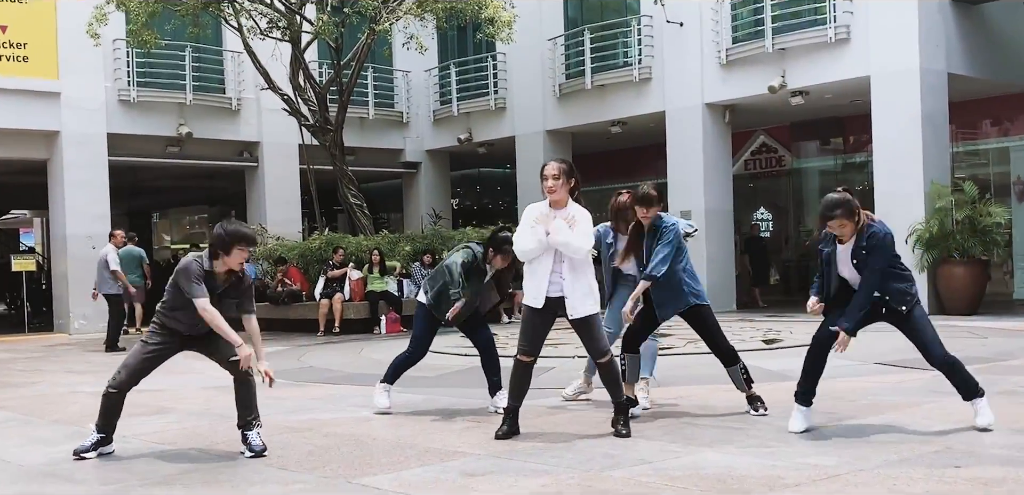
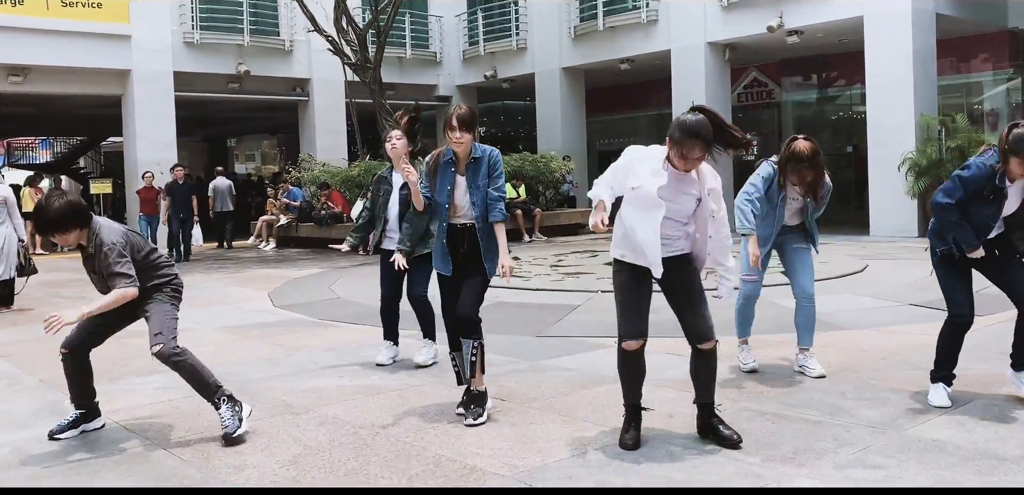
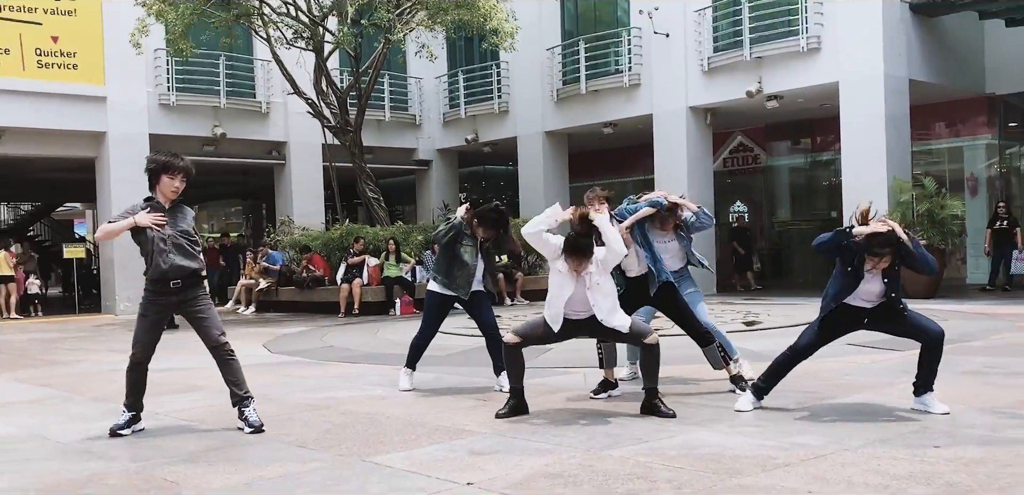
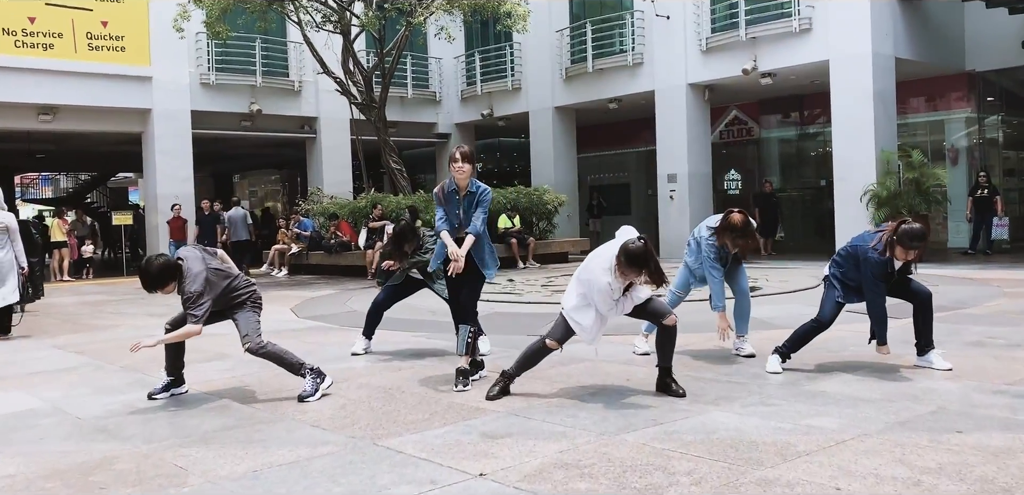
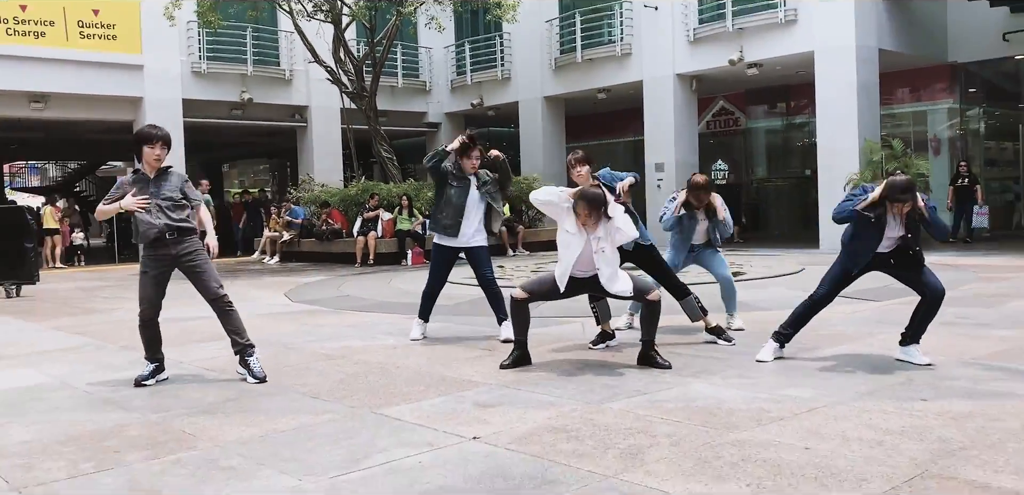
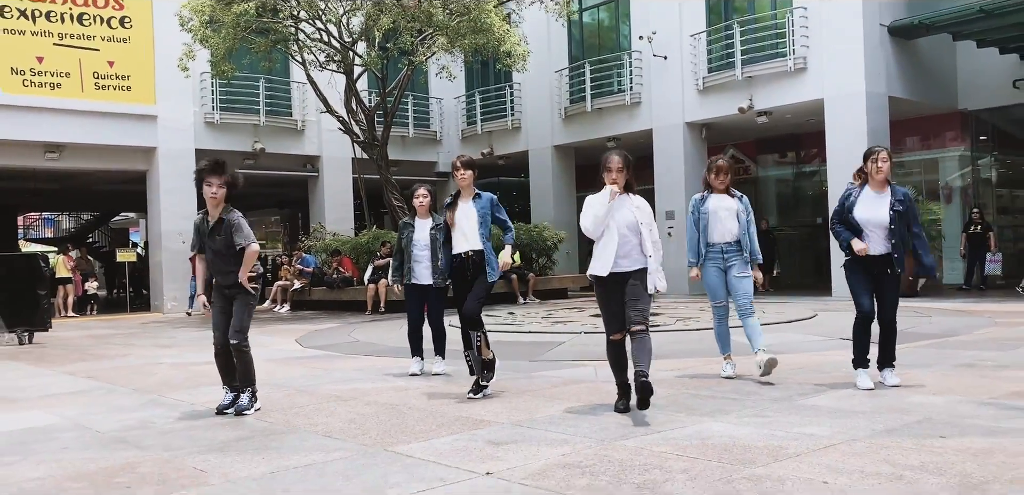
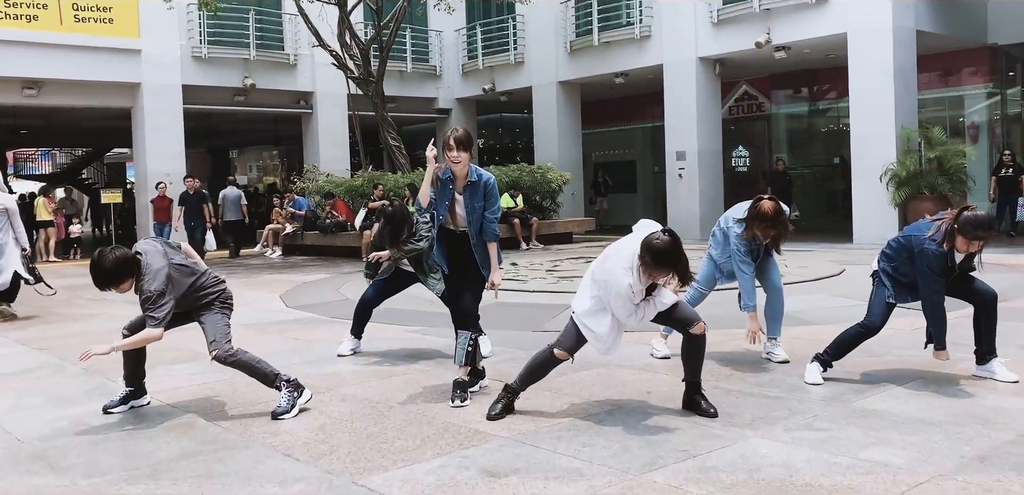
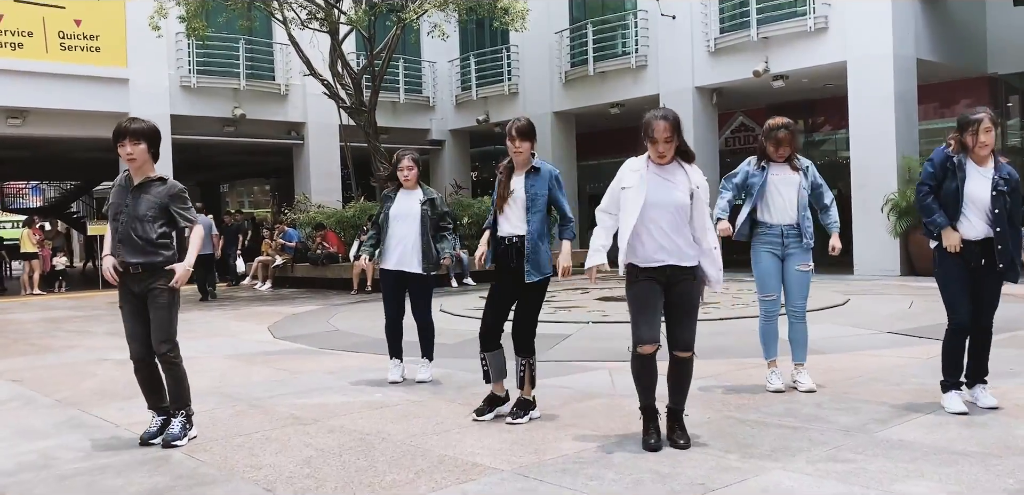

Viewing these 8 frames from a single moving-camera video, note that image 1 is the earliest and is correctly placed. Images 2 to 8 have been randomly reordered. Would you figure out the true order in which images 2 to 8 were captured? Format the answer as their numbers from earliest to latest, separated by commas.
3, 5, 8, 6, 4, 7, 2
